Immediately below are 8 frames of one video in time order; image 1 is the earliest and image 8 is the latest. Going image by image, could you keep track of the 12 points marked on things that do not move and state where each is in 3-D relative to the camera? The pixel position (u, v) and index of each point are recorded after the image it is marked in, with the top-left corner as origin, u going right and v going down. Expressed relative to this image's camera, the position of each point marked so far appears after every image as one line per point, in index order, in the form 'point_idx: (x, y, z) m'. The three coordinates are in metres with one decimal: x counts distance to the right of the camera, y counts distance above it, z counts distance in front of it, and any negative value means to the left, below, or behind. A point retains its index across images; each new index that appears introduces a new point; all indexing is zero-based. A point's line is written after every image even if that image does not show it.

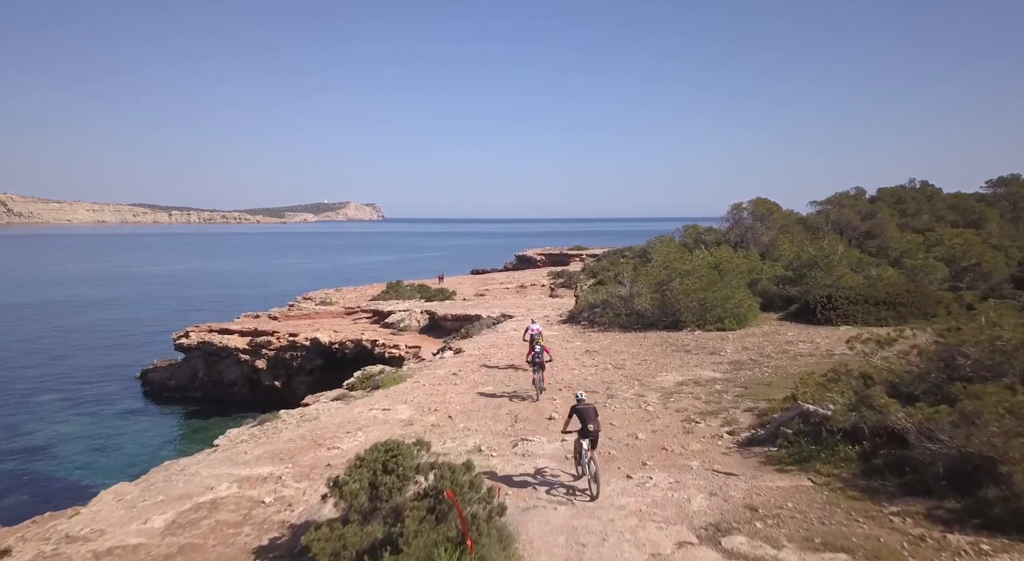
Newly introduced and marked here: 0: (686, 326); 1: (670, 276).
0: (+4.5, -1.2, +18.3) m
1: (+4.7, 0.0, +20.0) m
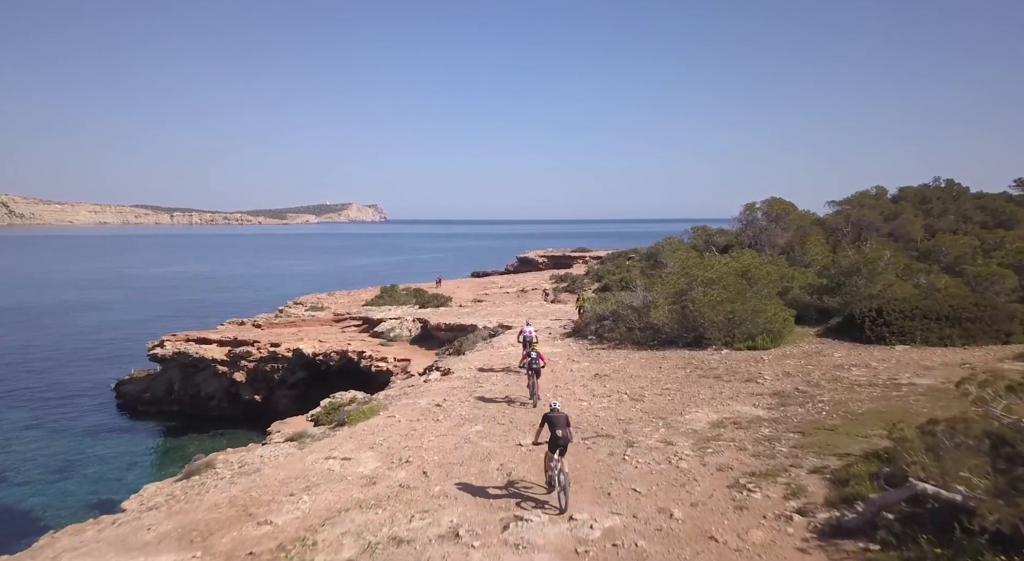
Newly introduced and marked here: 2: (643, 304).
0: (+4.4, -1.4, +15.8) m
1: (+4.6, -0.2, +17.5) m
2: (+3.6, -0.6, +18.6) m
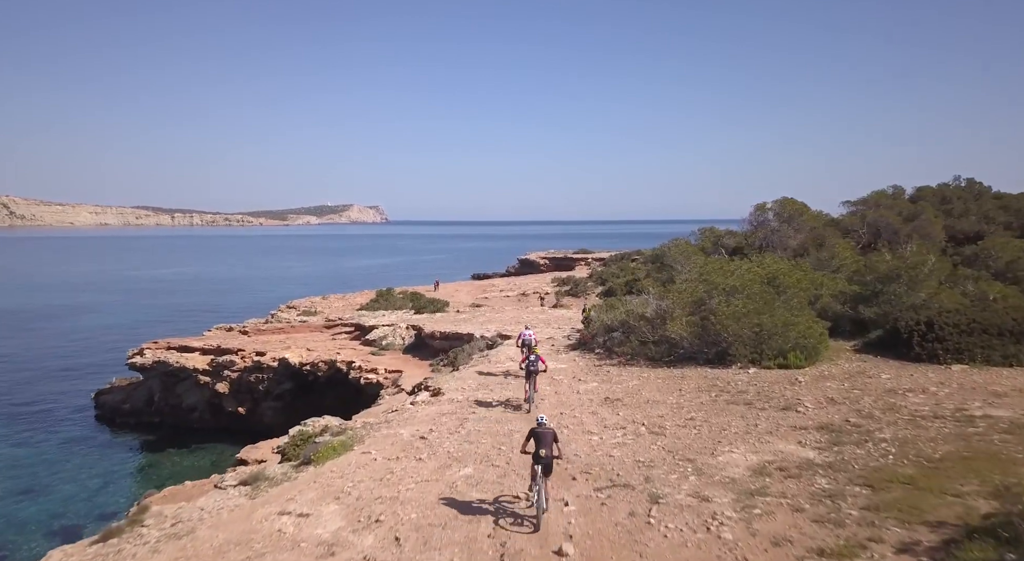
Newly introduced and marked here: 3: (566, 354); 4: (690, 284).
0: (+4.4, -1.6, +13.9) m
1: (+4.6, -0.3, +15.7) m
2: (+3.6, -0.8, +16.8) m
3: (+1.4, -2.0, +17.8) m
4: (+4.4, -0.1, +17.7) m
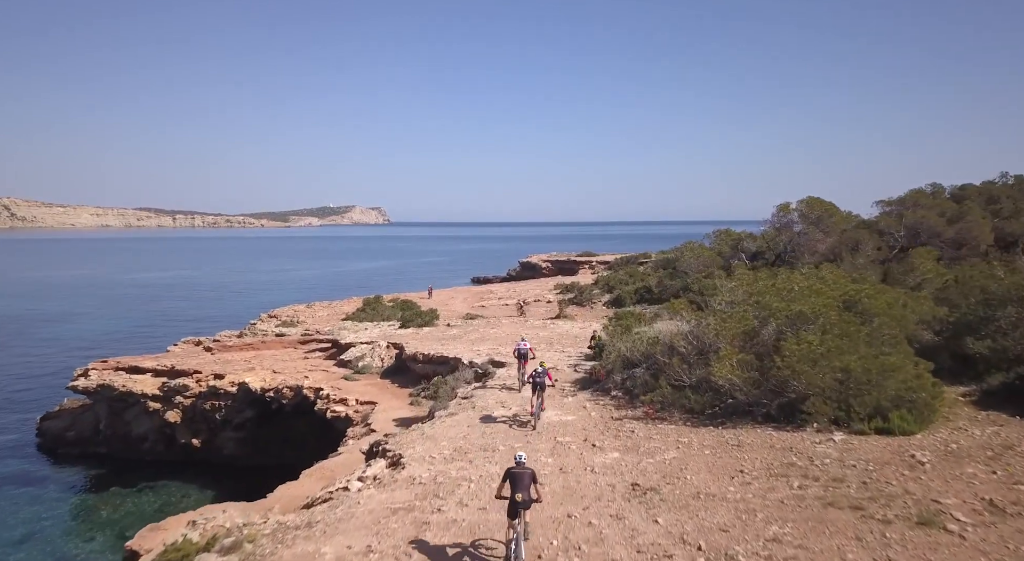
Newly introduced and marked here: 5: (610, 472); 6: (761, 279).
0: (+4.2, -2.0, +10.0) m
1: (+4.4, -0.7, +11.7) m
2: (+3.4, -1.2, +12.9) m
3: (+1.2, -2.4, +13.9) m
4: (+4.3, -0.5, +13.8) m
5: (+1.4, -2.5, +9.8) m
6: (+5.3, 0.0, +14.7) m
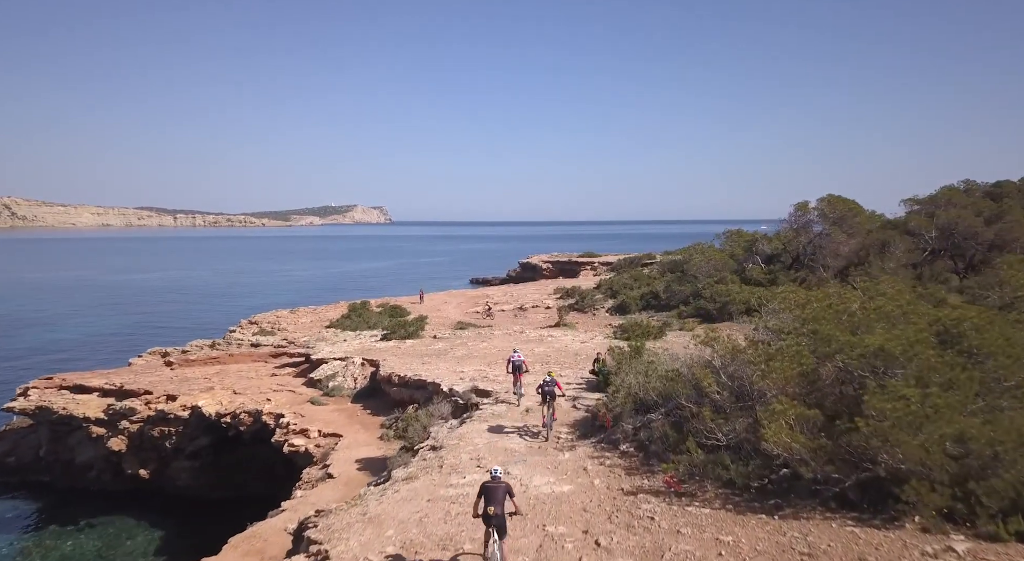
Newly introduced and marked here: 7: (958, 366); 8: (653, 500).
0: (+3.9, -2.3, +7.0) m
1: (+4.1, -1.0, +8.7) m
2: (+3.1, -1.5, +9.8) m
3: (+0.9, -2.7, +10.9) m
4: (+4.0, -0.8, +10.7) m
5: (+1.1, -2.8, +6.8) m
6: (+5.0, -0.3, +11.6) m
7: (+5.1, -1.0, +8.1) m
8: (+1.7, -2.6, +8.8) m
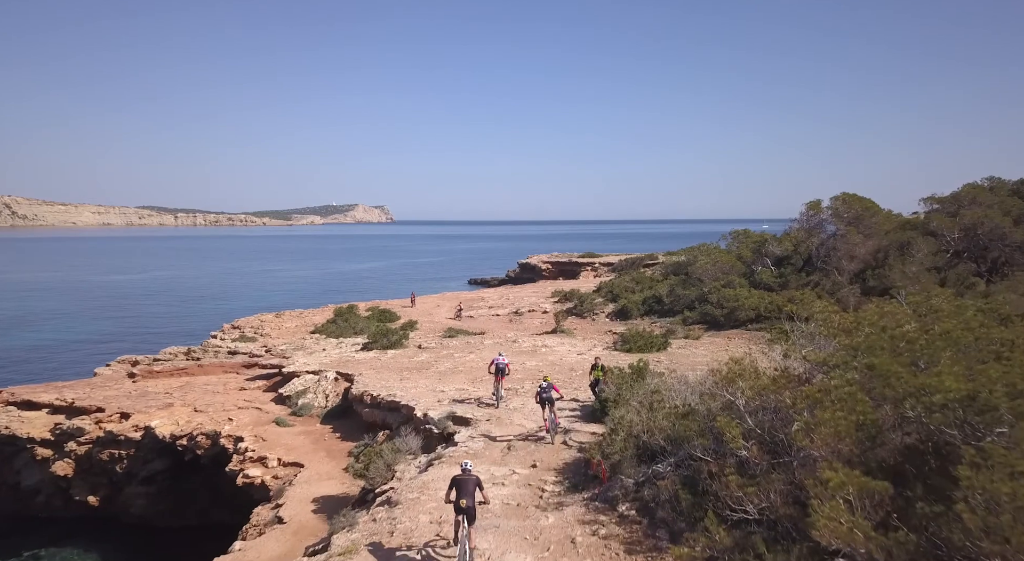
0: (+3.6, -2.5, +4.8) m
1: (+3.8, -1.2, +6.6) m
2: (+2.7, -1.7, +7.7) m
3: (+0.6, -2.8, +8.7) m
4: (+3.6, -1.0, +8.6) m
5: (+0.7, -3.0, +4.6) m
6: (+4.6, -0.5, +9.5) m
7: (+4.7, -1.2, +6.0) m
8: (+1.3, -2.8, +6.7) m
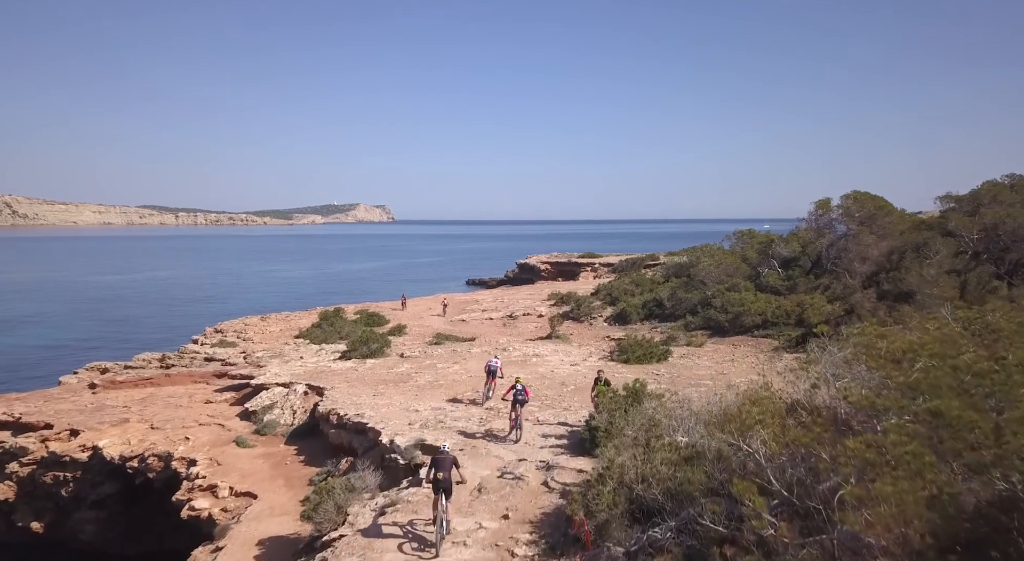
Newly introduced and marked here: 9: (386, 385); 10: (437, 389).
0: (+3.2, -2.6, +3.1) m
1: (+3.4, -1.4, +4.8) m
2: (+2.3, -1.8, +5.9) m
3: (+0.2, -3.0, +7.0) m
4: (+3.2, -1.1, +6.8) m
5: (+0.3, -3.1, +2.8) m
6: (+4.2, -0.6, +7.7) m
7: (+4.3, -1.3, +4.2) m
8: (+0.9, -3.0, +4.9) m
9: (-3.3, -2.8, +19.0) m
10: (-1.9, -2.7, +18.0) m
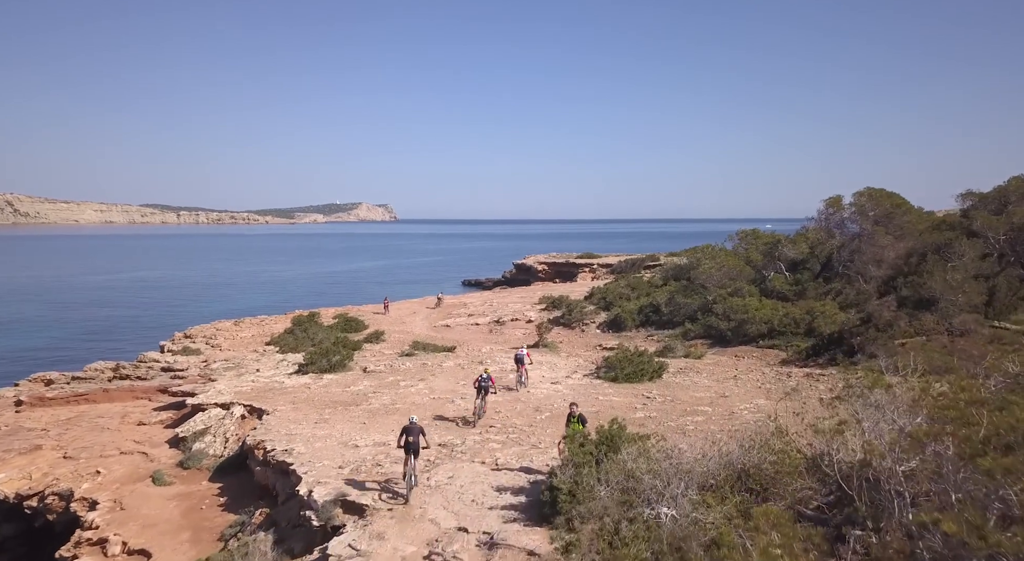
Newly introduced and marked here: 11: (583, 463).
0: (+2.4, -2.8, +0.5) m
1: (+2.6, -1.6, +2.3) m
2: (+1.6, -2.0, +3.4) m
3: (-0.6, -3.2, +4.5) m
4: (+2.5, -1.3, +4.3) m
5: (-0.5, -3.3, +0.3) m
6: (+3.5, -0.8, +5.2) m
7: (+3.6, -1.5, +1.7) m
8: (+0.2, -3.2, +2.4) m
9: (-4.1, -2.9, +16.5) m
10: (-2.6, -2.9, +15.5) m
11: (+0.9, -2.2, +8.8) m
